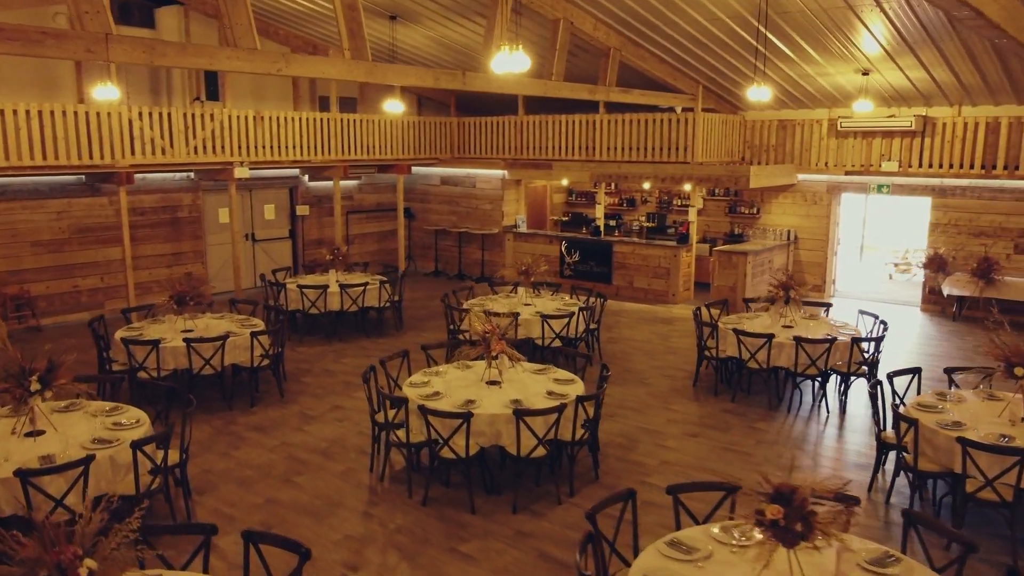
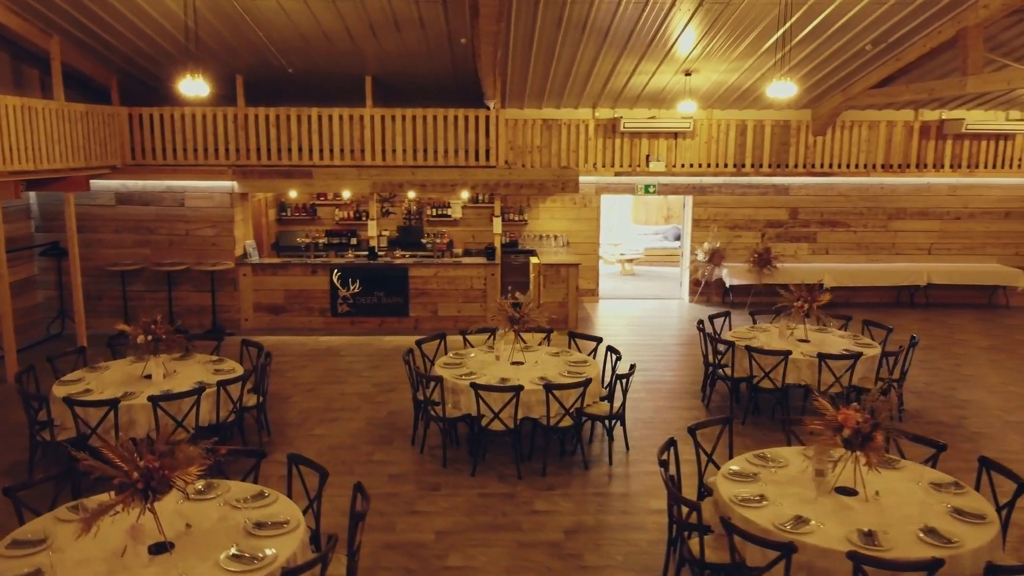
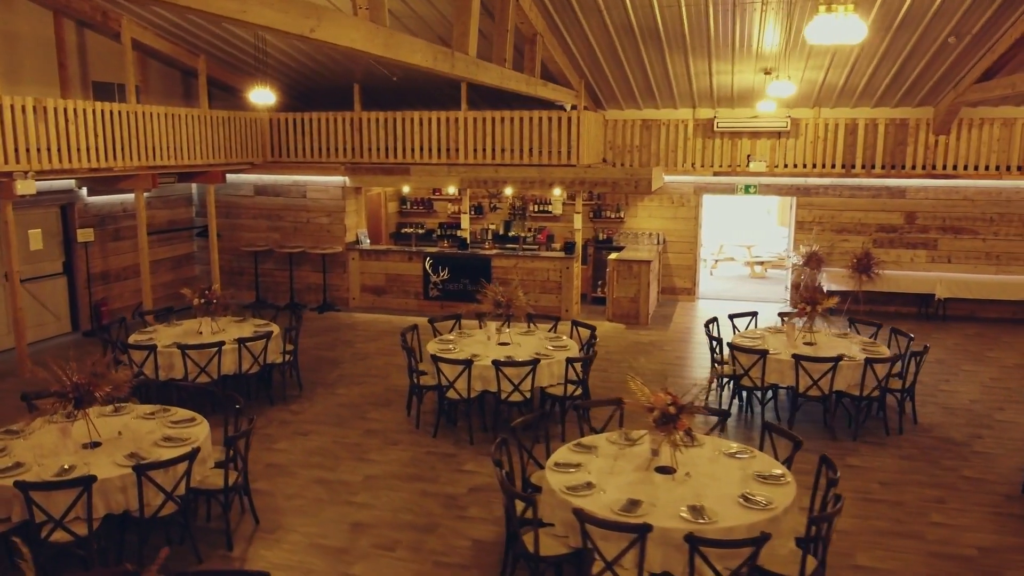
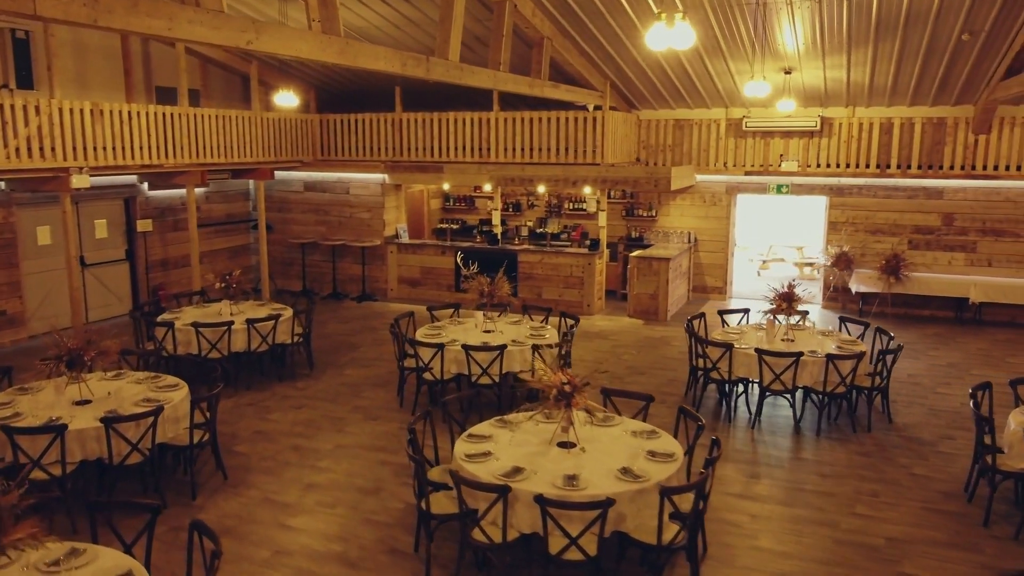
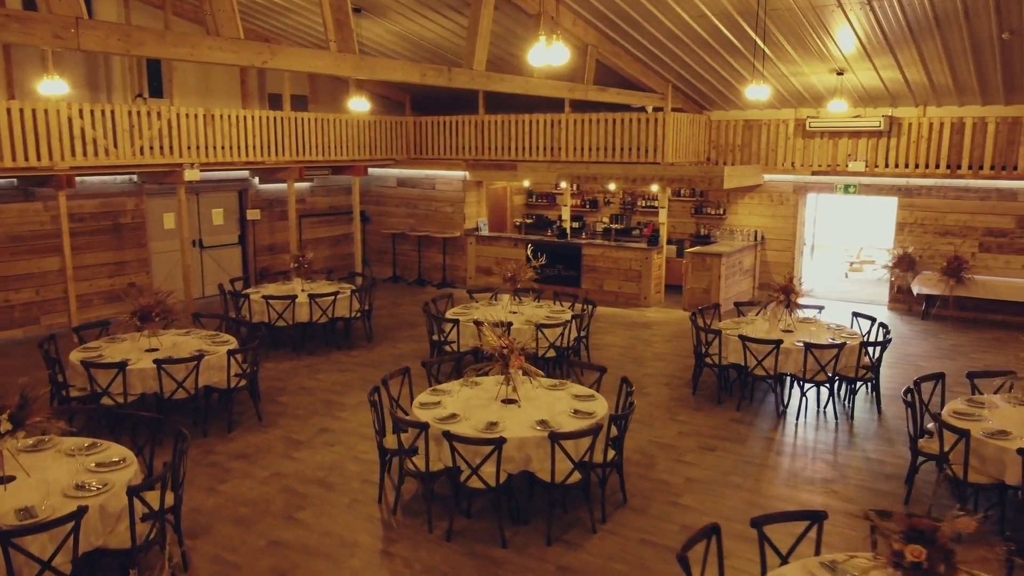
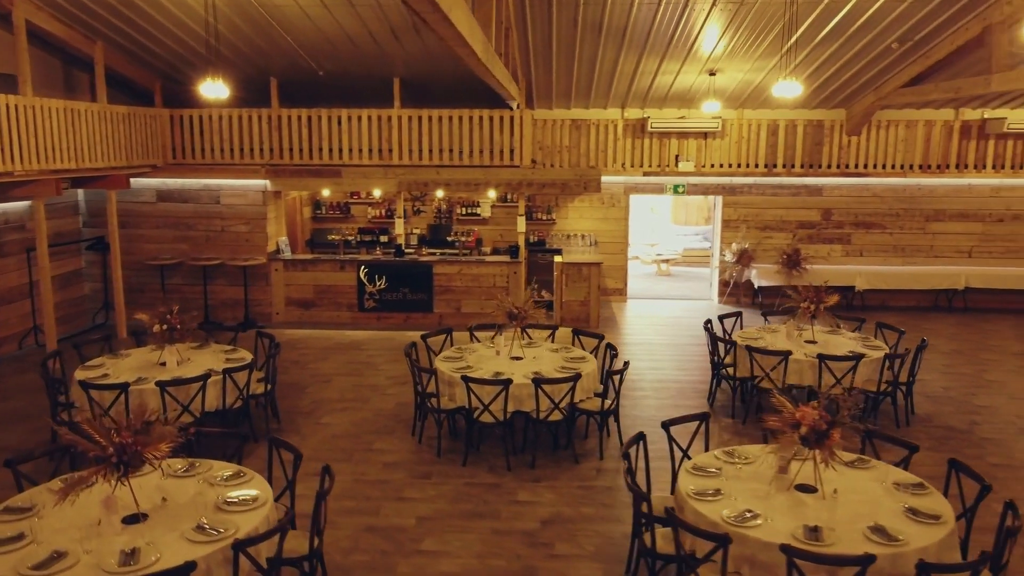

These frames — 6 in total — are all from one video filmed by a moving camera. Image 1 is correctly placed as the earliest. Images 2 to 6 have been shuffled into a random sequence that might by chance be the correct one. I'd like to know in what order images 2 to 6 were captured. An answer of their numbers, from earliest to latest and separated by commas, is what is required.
5, 4, 3, 6, 2
